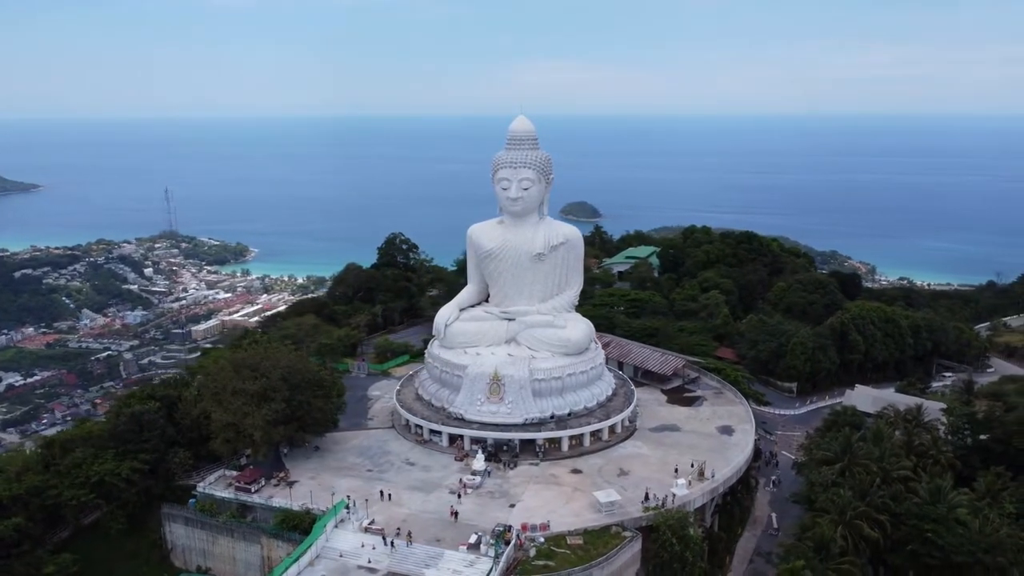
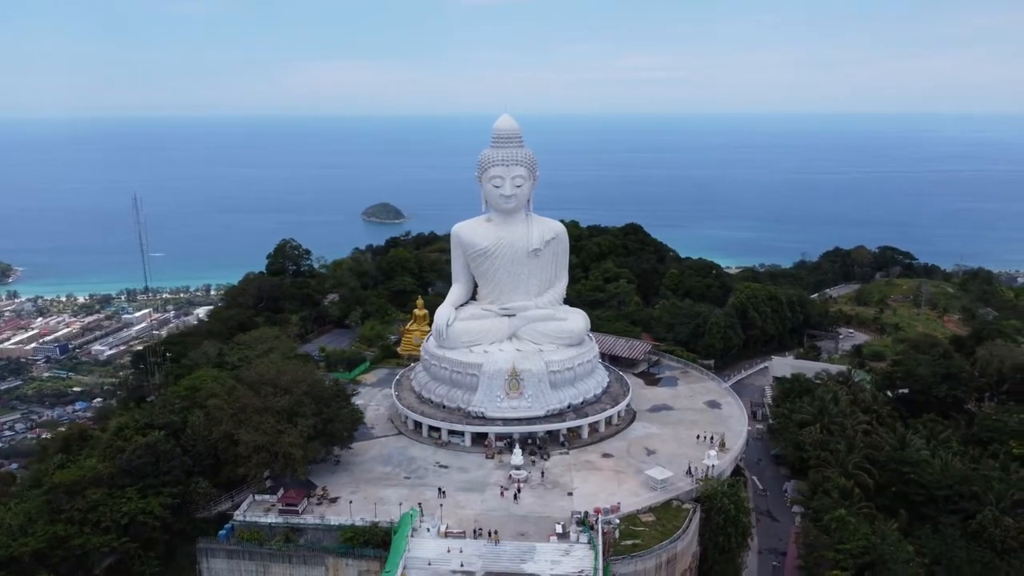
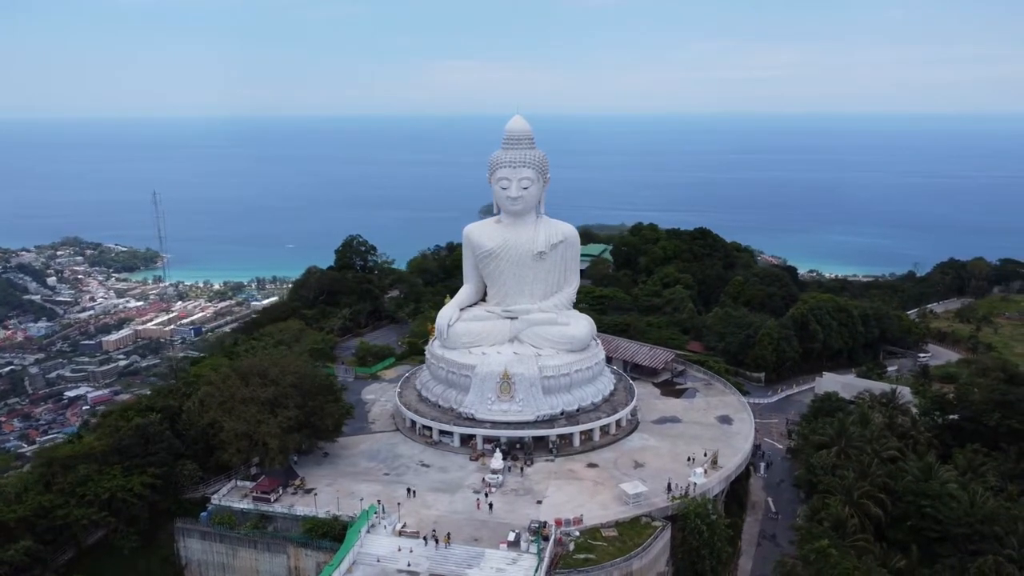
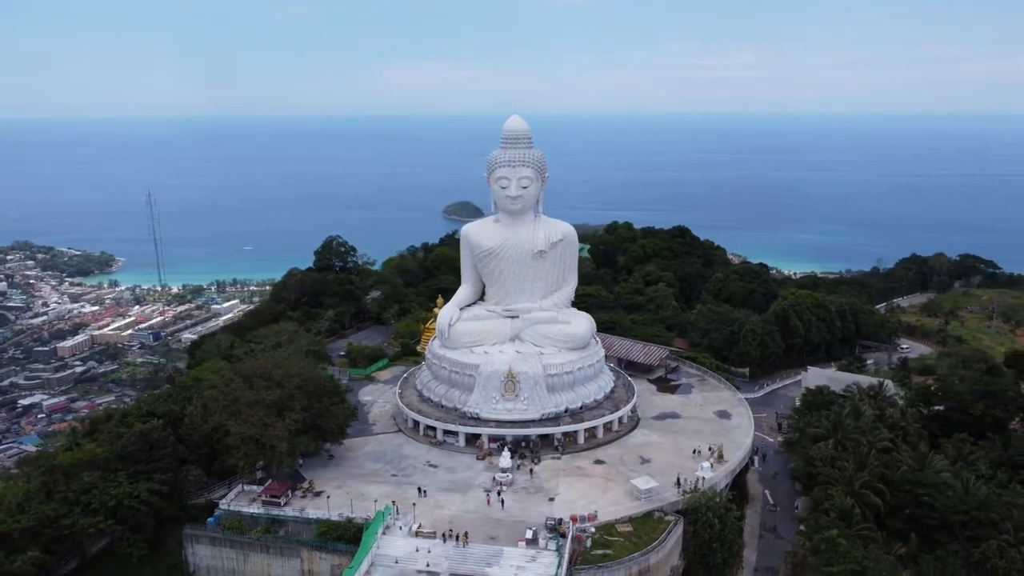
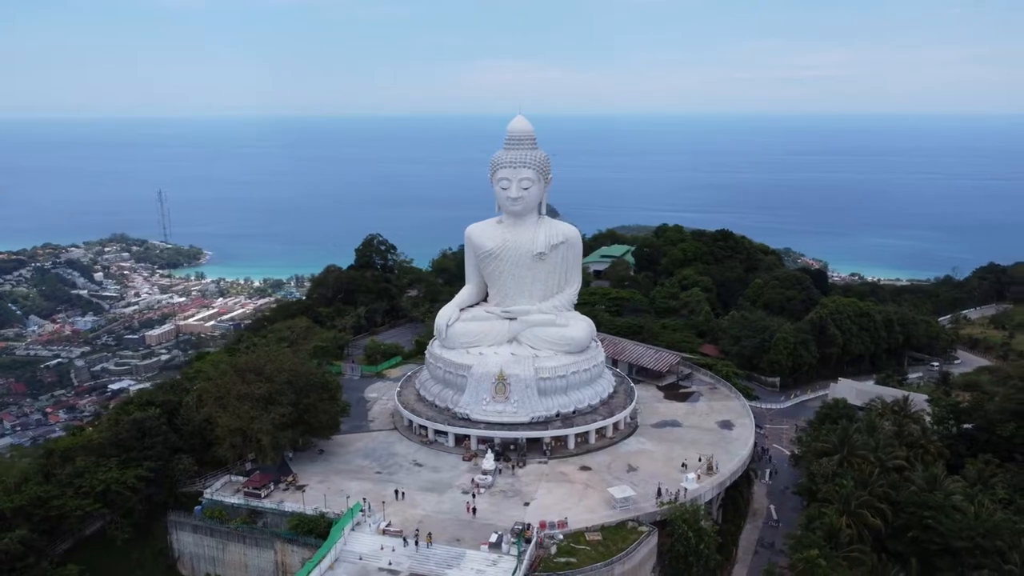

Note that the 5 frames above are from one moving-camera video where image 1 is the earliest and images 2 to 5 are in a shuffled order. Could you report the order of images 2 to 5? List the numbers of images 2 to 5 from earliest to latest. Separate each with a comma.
5, 3, 4, 2
